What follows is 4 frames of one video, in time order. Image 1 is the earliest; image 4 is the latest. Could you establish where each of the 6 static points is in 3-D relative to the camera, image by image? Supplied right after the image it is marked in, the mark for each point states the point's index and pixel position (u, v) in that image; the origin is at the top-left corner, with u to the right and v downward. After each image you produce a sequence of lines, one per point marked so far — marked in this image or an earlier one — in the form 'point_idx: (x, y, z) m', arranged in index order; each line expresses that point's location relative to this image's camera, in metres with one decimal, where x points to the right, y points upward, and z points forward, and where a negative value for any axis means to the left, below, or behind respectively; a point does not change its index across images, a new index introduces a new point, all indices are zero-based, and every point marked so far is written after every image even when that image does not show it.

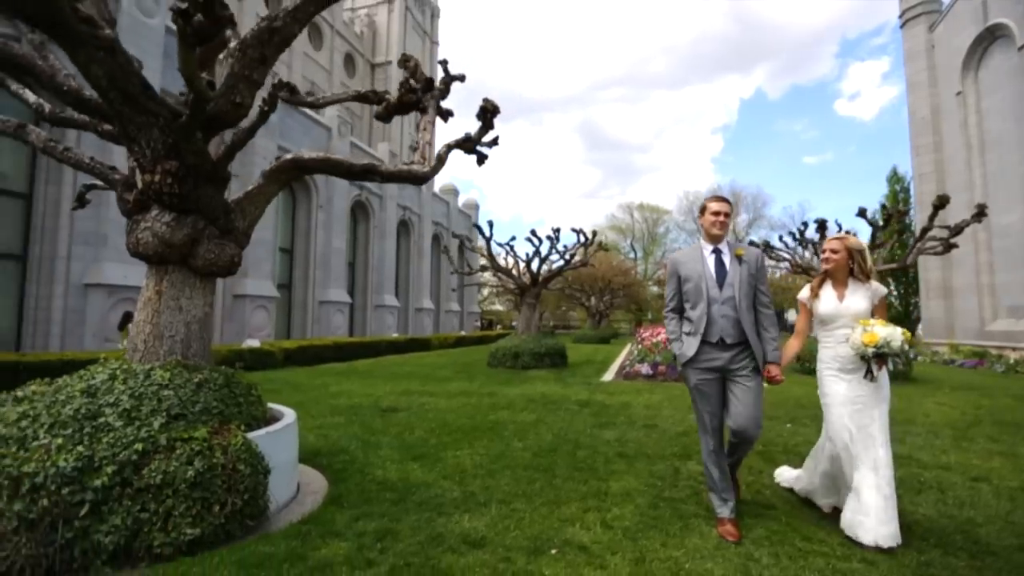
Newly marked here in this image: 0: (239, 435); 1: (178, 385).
0: (-2.1, -1.1, +3.6) m
1: (-2.6, -0.8, +3.7) m
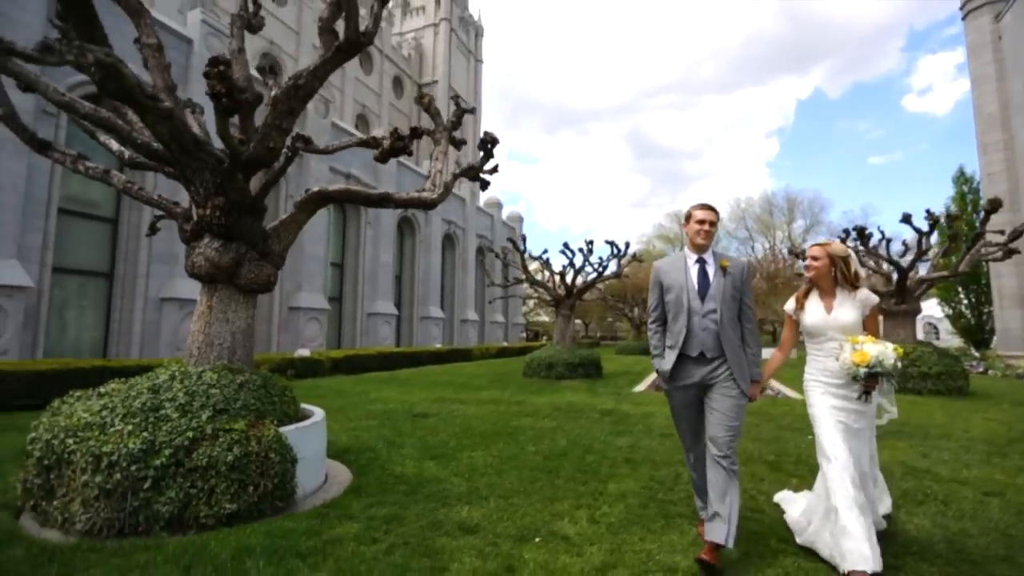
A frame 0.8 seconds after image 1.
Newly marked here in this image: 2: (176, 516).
0: (-2.2, -1.3, +4.3) m
1: (-2.7, -0.9, +4.5) m
2: (-2.7, -1.8, +3.8) m
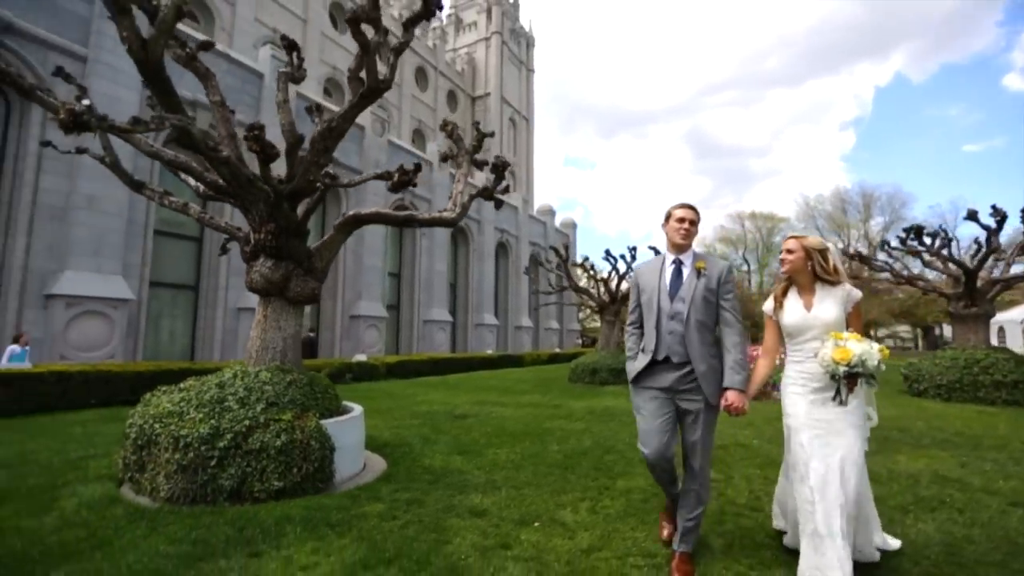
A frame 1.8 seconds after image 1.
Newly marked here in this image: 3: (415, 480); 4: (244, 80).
0: (-2.1, -1.4, +5.0) m
1: (-2.6, -1.0, +5.3) m
2: (-2.7, -2.0, +4.6) m
3: (-1.2, -2.3, +5.6) m
4: (-10.1, +7.8, +17.8) m
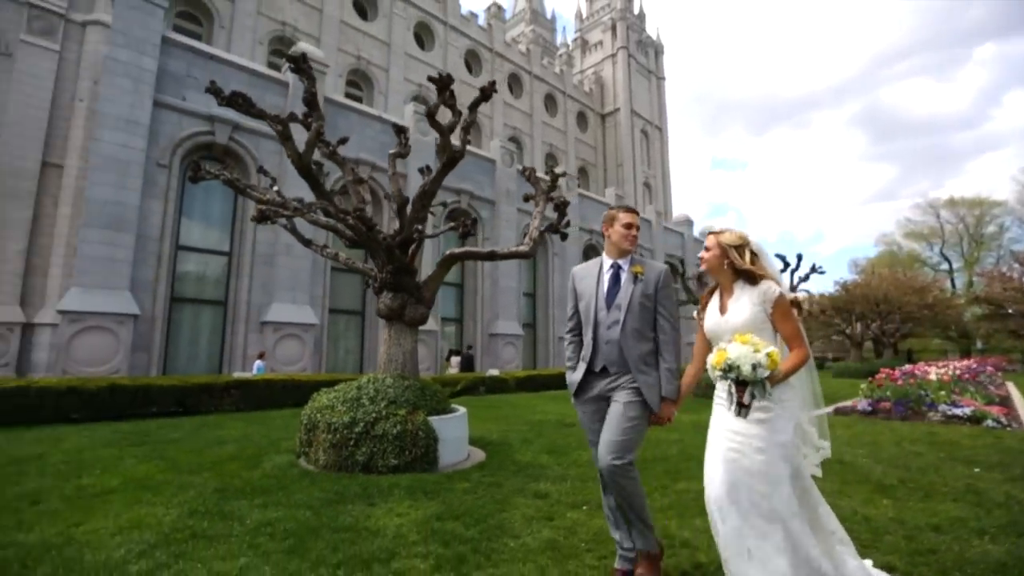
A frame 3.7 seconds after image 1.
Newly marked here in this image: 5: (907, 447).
0: (-1.3, -1.7, +6.5) m
1: (-1.7, -1.4, +6.9) m
2: (-1.9, -2.3, +6.2) m
3: (-0.2, -2.6, +6.8) m
4: (-5.4, +6.8, +21.4) m
5: (+6.9, -2.8, +8.2) m
